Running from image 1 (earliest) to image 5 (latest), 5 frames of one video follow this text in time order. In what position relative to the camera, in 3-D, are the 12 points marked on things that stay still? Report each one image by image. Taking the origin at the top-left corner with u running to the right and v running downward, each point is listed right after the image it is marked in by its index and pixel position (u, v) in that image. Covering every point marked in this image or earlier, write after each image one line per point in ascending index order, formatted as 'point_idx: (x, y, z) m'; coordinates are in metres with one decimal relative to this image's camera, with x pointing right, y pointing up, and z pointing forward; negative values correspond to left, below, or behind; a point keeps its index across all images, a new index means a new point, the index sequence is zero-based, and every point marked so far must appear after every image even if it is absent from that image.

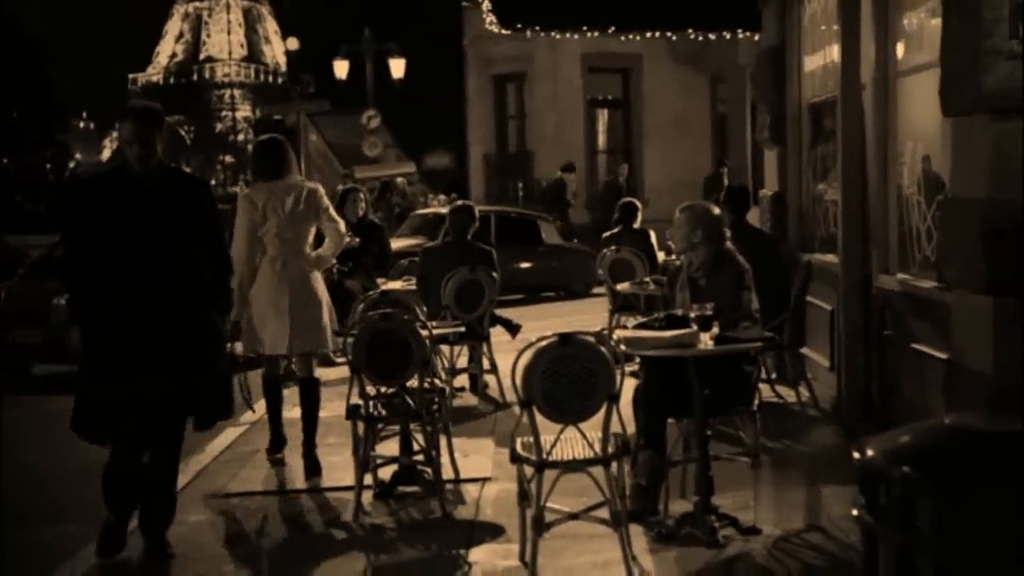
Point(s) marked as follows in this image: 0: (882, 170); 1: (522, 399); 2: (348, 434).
0: (+2.0, +0.6, +6.9) m
1: (0.0, -0.4, +5.1) m
2: (-1.0, -0.9, +7.7) m
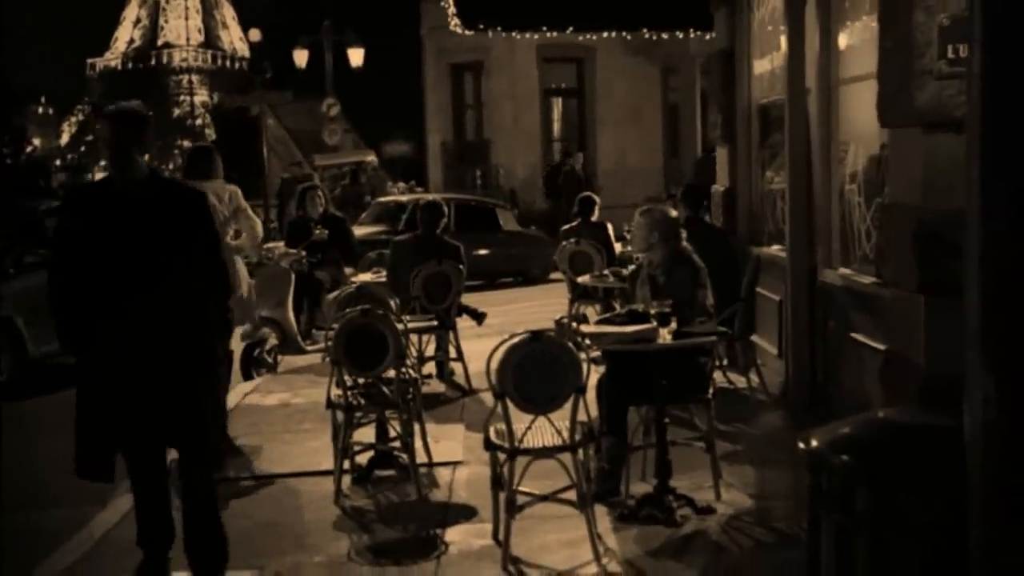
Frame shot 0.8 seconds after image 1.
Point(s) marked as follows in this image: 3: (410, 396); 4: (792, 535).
0: (+1.8, +0.7, +7.4) m
1: (-0.1, -0.4, +5.5) m
2: (-1.2, -0.8, +8.1) m
3: (-0.5, -0.6, +6.8) m
4: (+1.2, -1.0, +5.5) m
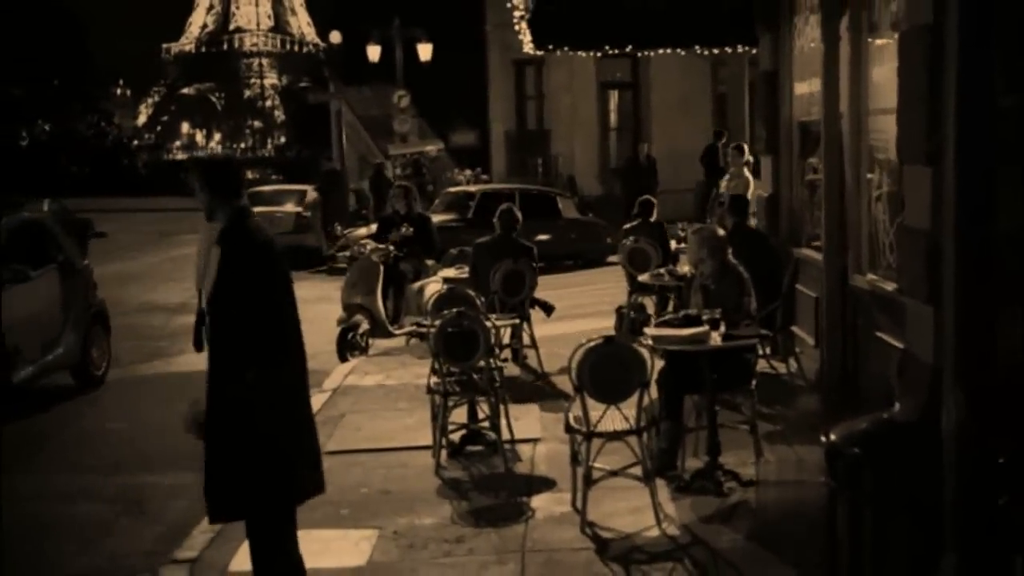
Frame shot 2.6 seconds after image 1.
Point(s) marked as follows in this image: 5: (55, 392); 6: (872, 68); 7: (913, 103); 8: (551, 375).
0: (+2.2, +0.7, +8.4) m
1: (+0.3, -0.5, +6.6) m
2: (-0.7, -0.8, +9.3) m
3: (-0.1, -0.6, +8.0) m
4: (+1.5, -1.1, +6.7) m
5: (-3.8, -0.9, +10.9) m
6: (+2.3, +1.4, +8.2) m
7: (+2.1, +0.9, +6.7) m
8: (+0.3, -0.6, +9.8) m
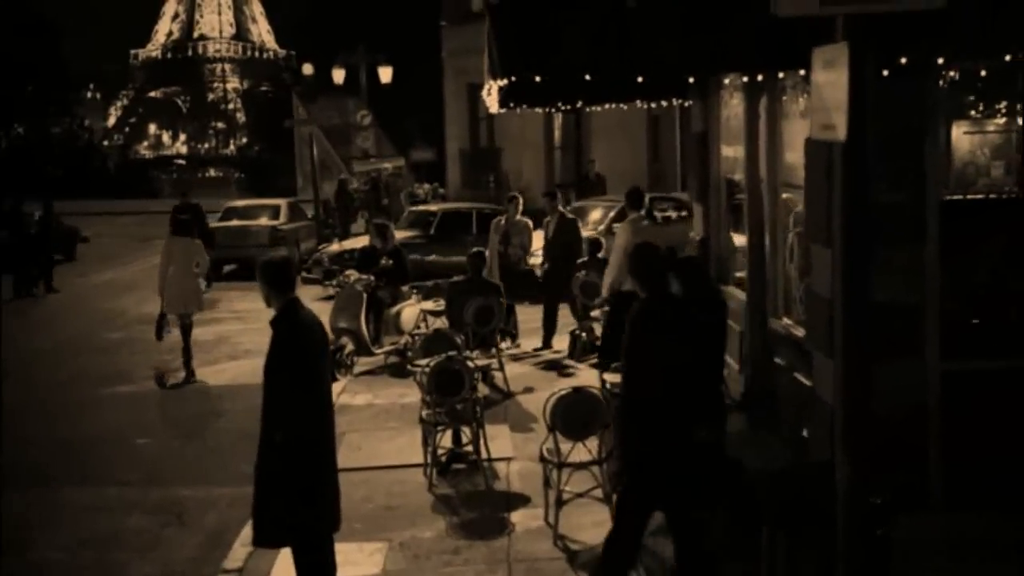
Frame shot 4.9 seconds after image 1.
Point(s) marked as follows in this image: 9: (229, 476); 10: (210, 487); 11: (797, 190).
0: (+2.0, +0.4, +10.1) m
1: (+0.2, -0.9, +8.2) m
2: (-0.9, -1.1, +10.9) m
3: (-0.3, -0.9, +9.6) m
4: (+1.5, -1.5, +8.3) m
5: (-4.1, -1.1, +12.3) m
6: (+2.1, +1.1, +9.8) m
7: (+2.0, +0.6, +8.3) m
8: (0.0, -0.9, +11.4) m
9: (-2.3, -1.5, +10.4) m
10: (-2.3, -1.5, +10.1) m
11: (+2.1, +0.7, +9.5) m
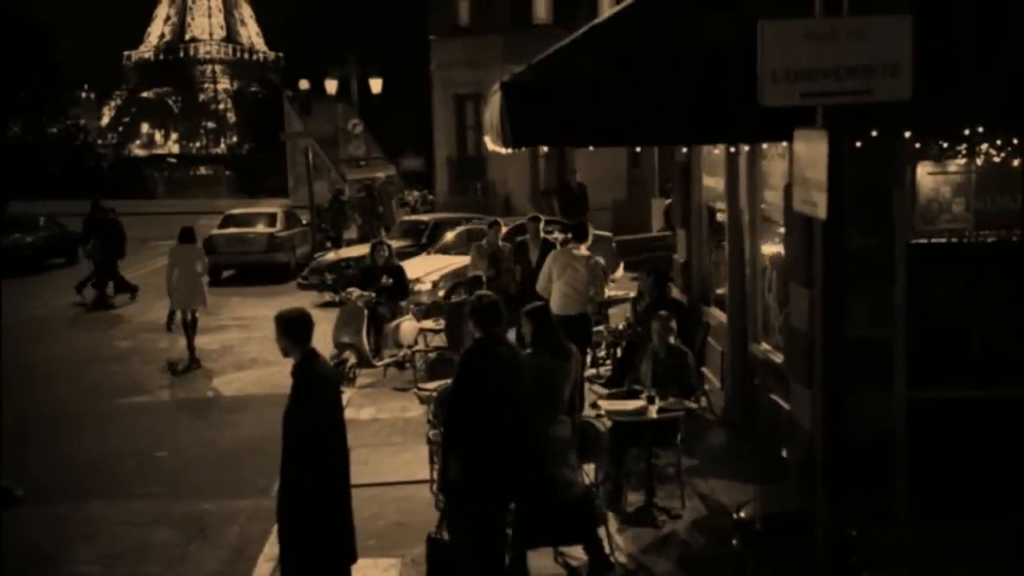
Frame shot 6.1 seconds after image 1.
0: (+2.0, +0.2, +10.8) m
1: (+0.3, -1.1, +9.0) m
2: (-0.9, -1.3, +11.6) m
3: (-0.3, -1.1, +10.3) m
4: (+1.5, -1.7, +9.1) m
5: (-4.1, -1.3, +12.9) m
6: (+2.1, +0.9, +10.5) m
7: (+2.0, +0.3, +9.1) m
8: (0.0, -1.1, +12.1) m
9: (-2.3, -1.7, +11.1) m
10: (-2.3, -1.8, +10.8) m
11: (+2.1, +0.5, +10.2) m
